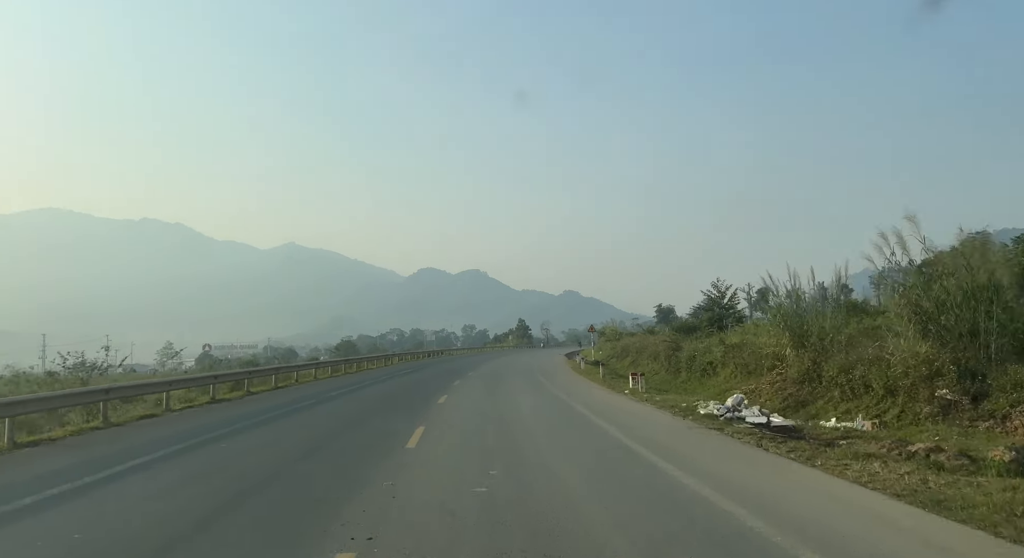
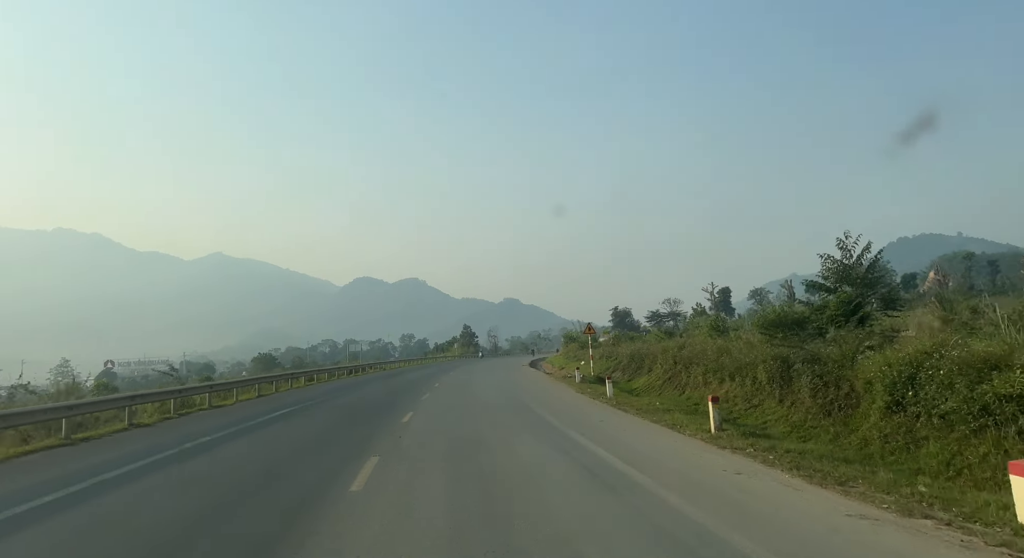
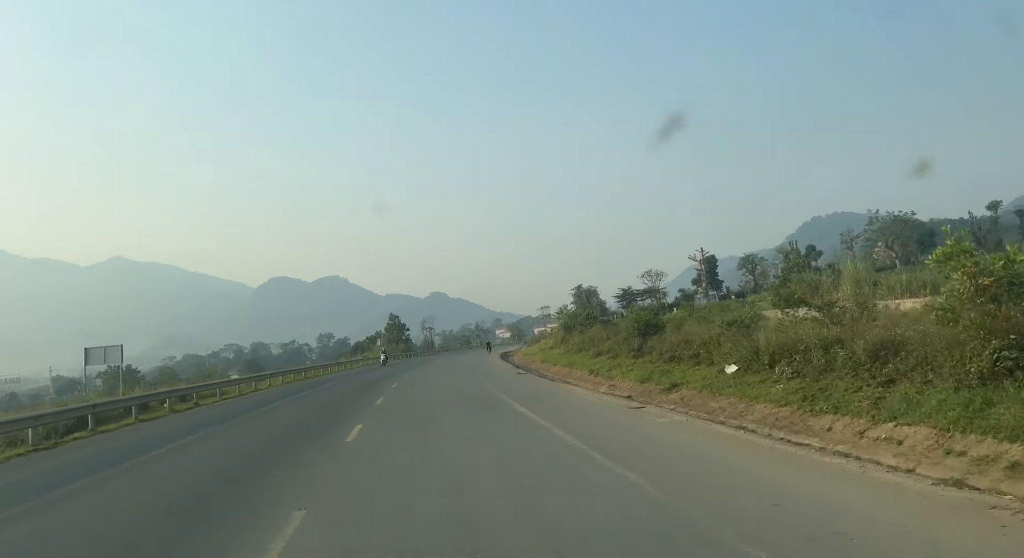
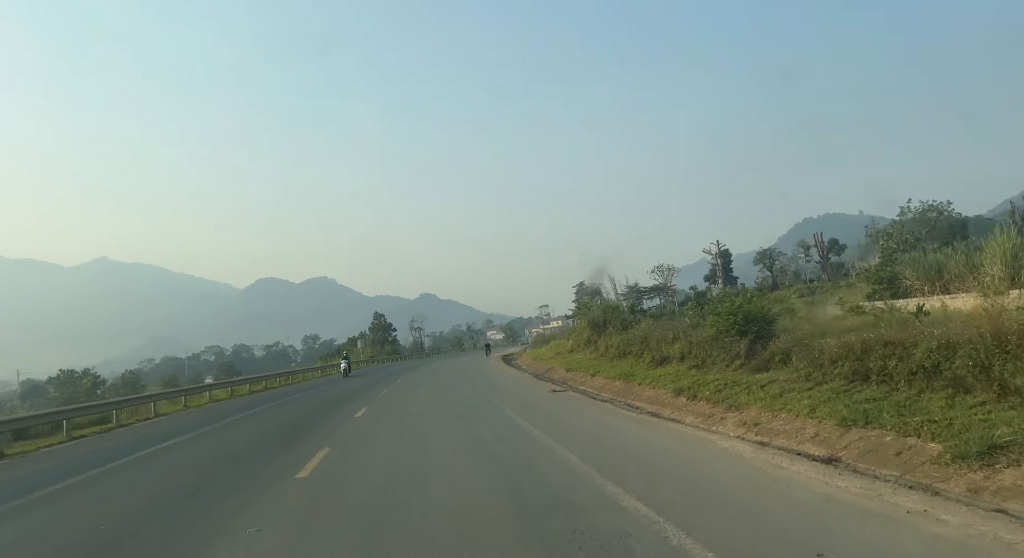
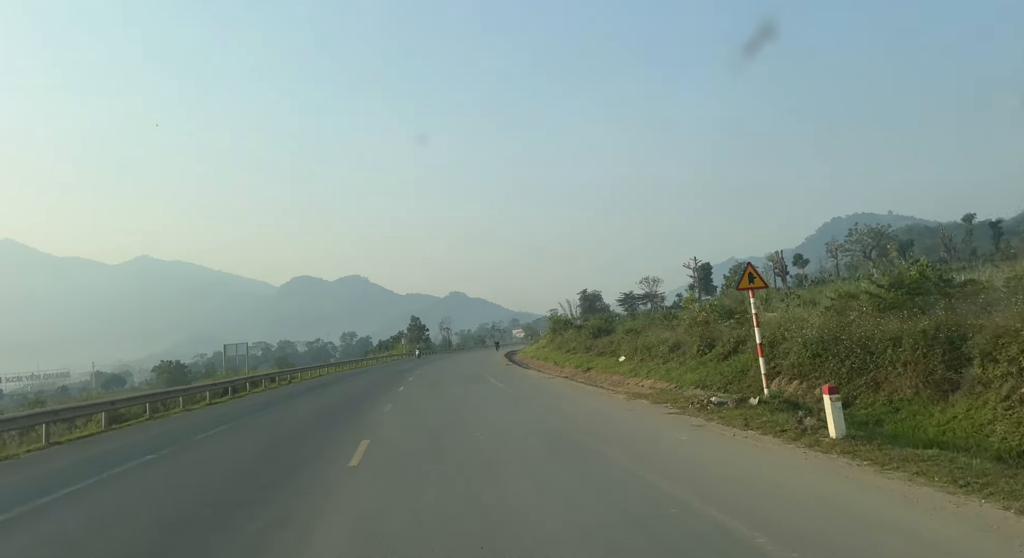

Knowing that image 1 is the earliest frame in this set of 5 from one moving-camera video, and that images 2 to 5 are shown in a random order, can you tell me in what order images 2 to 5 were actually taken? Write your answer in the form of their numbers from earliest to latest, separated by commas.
2, 5, 3, 4
